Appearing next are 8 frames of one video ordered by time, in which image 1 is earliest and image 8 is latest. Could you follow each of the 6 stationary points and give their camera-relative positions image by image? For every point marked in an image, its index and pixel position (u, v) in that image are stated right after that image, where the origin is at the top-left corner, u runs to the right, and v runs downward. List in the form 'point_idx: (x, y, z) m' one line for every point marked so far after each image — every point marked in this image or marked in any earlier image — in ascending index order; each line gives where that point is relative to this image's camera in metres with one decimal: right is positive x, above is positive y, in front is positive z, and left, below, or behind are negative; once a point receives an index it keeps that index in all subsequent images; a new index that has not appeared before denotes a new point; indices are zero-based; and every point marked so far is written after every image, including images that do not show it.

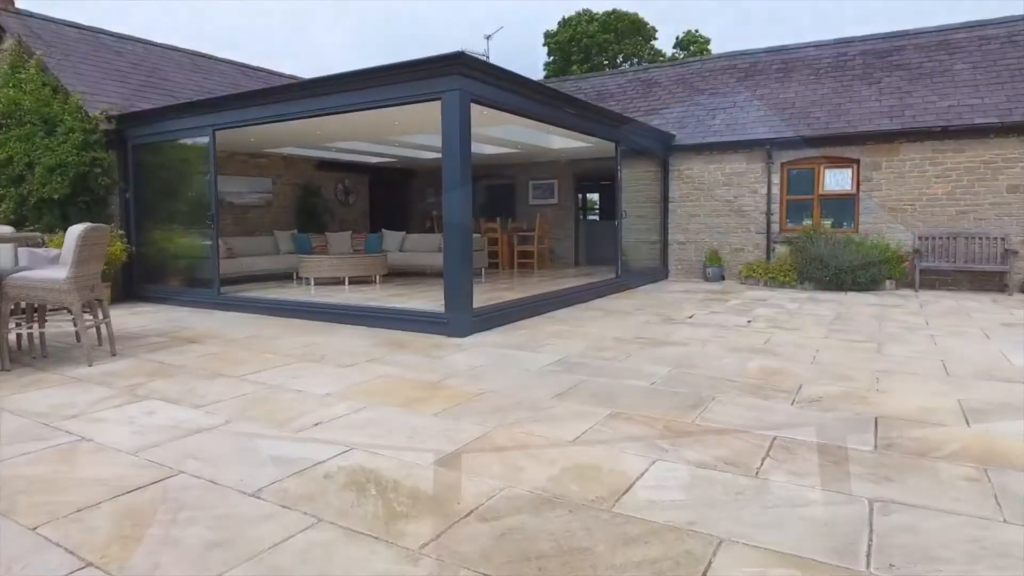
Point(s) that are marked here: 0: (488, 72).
0: (-0.2, +1.9, +5.9) m
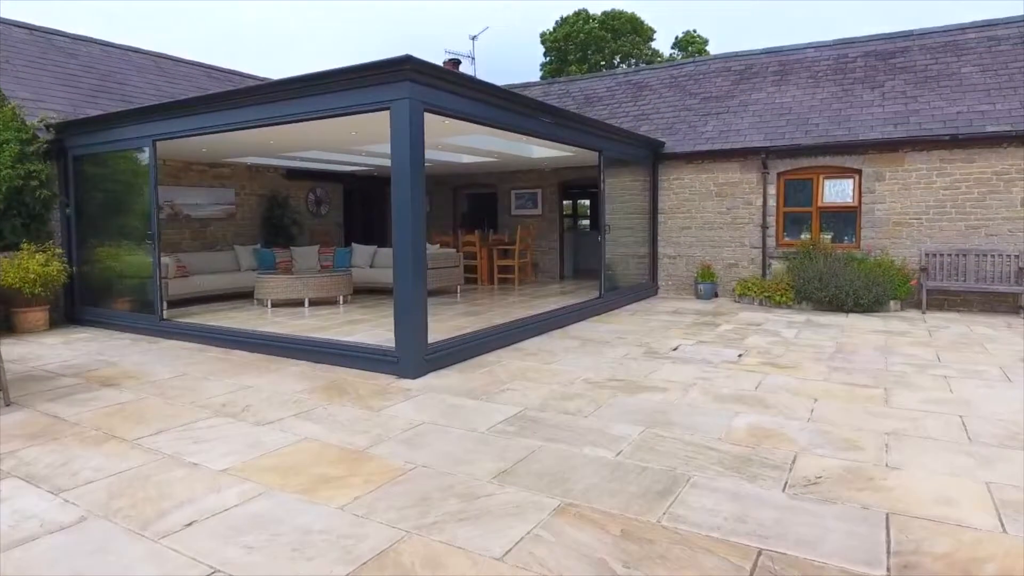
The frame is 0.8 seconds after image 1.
0: (-0.5, +1.7, +5.2) m
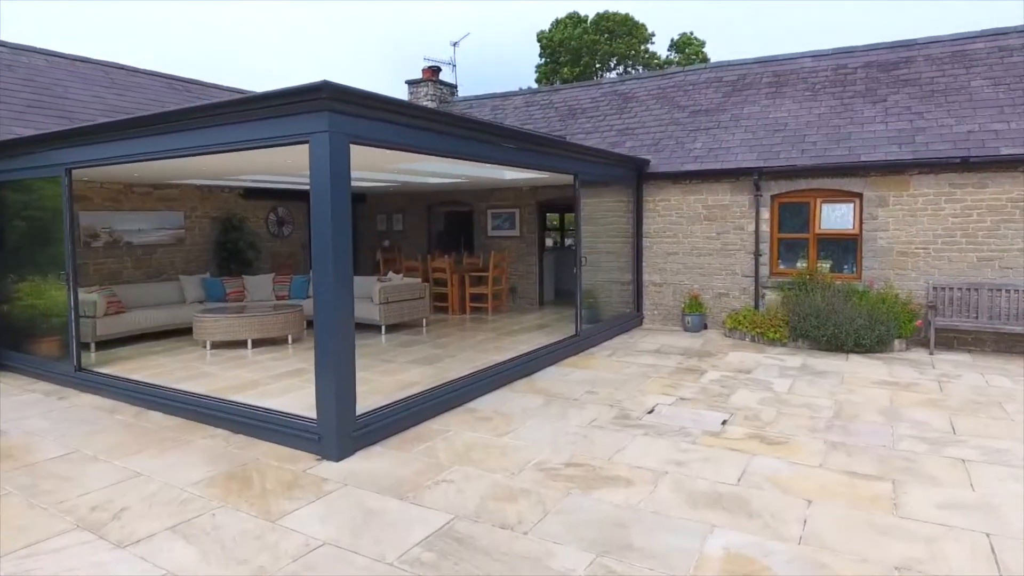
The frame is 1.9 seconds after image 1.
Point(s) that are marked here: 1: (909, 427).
0: (-0.9, +1.2, +4.4) m
1: (+3.0, -1.0, +4.9) m
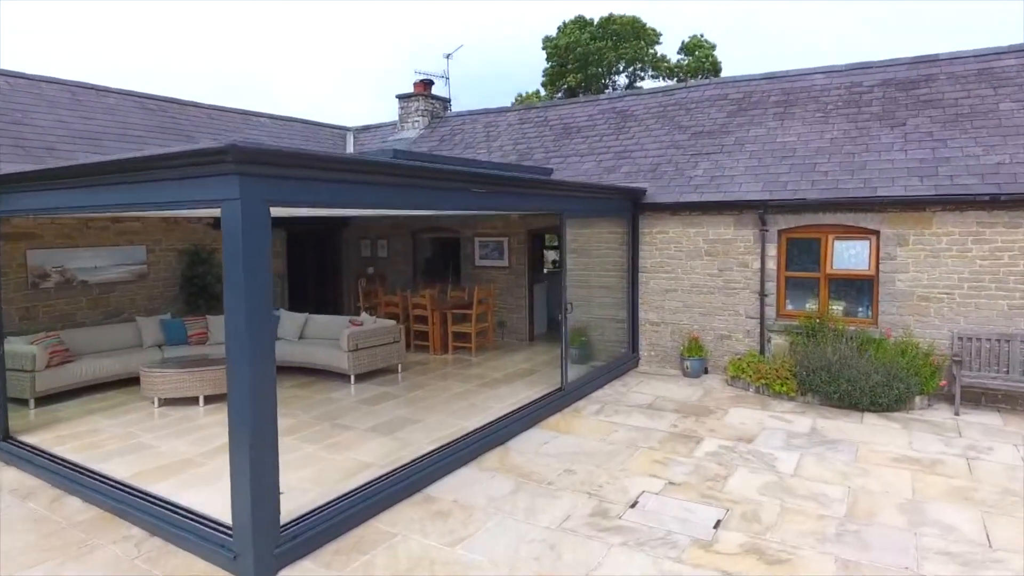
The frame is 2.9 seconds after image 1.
0: (-1.2, +0.7, +3.8) m
1: (+2.7, -1.6, +4.2) m
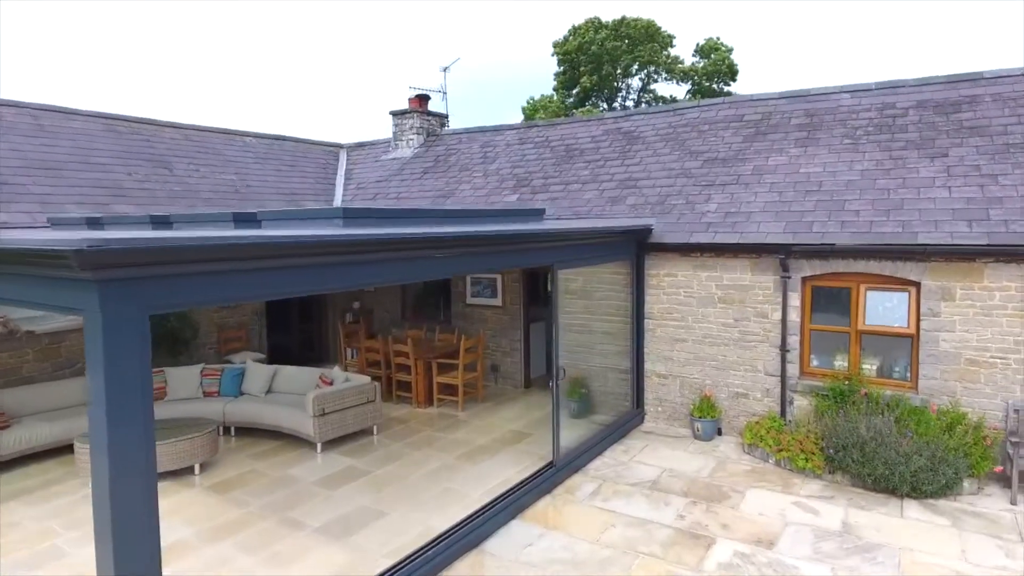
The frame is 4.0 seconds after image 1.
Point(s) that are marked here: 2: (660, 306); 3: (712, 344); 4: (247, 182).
0: (-1.5, +0.1, +2.9) m
1: (+2.5, -2.2, +3.3) m
2: (+1.8, -0.2, +7.9) m
3: (+2.3, -0.6, +7.5) m
4: (-4.7, +1.9, +11.6) m
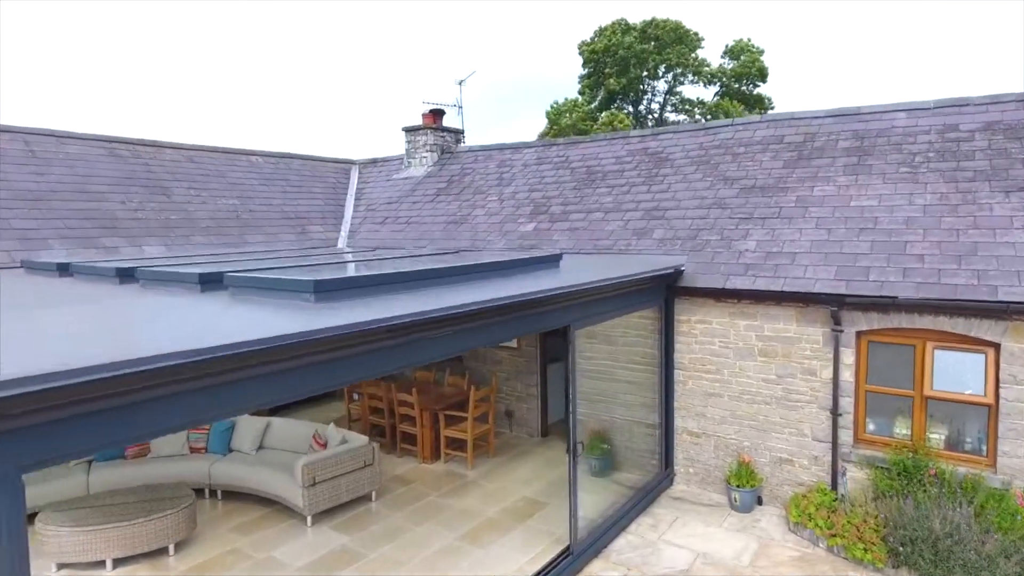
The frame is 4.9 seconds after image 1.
0: (-1.5, -0.4, +2.2) m
1: (+2.5, -2.7, +2.4) m
2: (+1.9, -0.7, +7.0) m
3: (+2.4, -1.2, +6.7) m
4: (-4.4, +1.4, +11.0) m
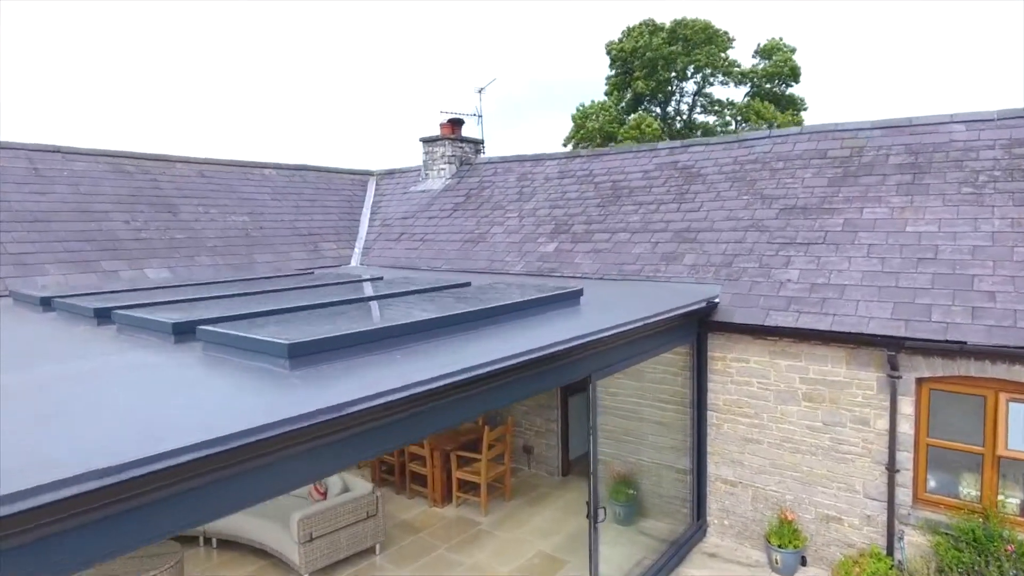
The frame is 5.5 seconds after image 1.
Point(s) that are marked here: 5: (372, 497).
0: (-1.5, -0.7, +1.7) m
1: (+2.4, -3.0, +1.7) m
2: (+2.1, -1.1, +6.4) m
3: (+2.6, -1.5, +6.0) m
4: (-4.0, +1.0, +10.6) m
5: (-1.3, -1.9, +6.0) m
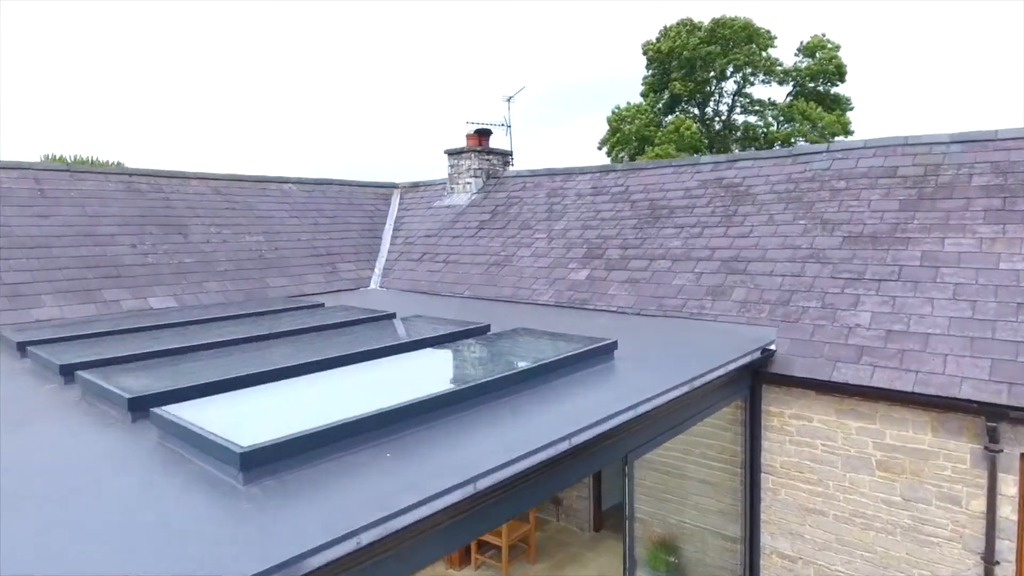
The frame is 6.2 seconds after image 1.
0: (-1.5, -1.1, +1.0) m
1: (+2.4, -3.4, +0.9) m
2: (+2.3, -1.4, +5.5) m
3: (+2.8, -1.9, +5.1) m
4: (-3.6, +0.7, +10.1) m
5: (-1.1, -2.3, +5.3) m
